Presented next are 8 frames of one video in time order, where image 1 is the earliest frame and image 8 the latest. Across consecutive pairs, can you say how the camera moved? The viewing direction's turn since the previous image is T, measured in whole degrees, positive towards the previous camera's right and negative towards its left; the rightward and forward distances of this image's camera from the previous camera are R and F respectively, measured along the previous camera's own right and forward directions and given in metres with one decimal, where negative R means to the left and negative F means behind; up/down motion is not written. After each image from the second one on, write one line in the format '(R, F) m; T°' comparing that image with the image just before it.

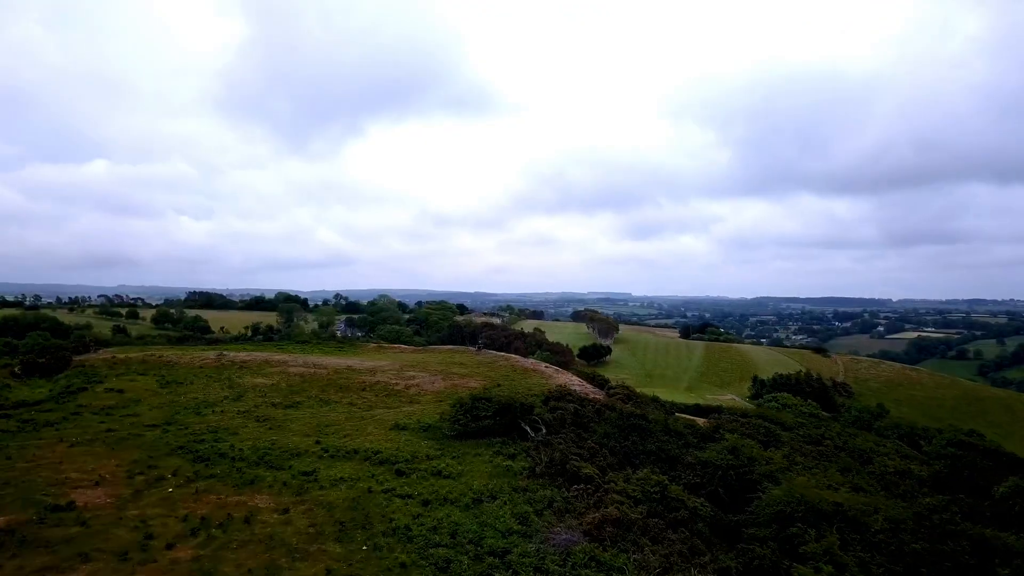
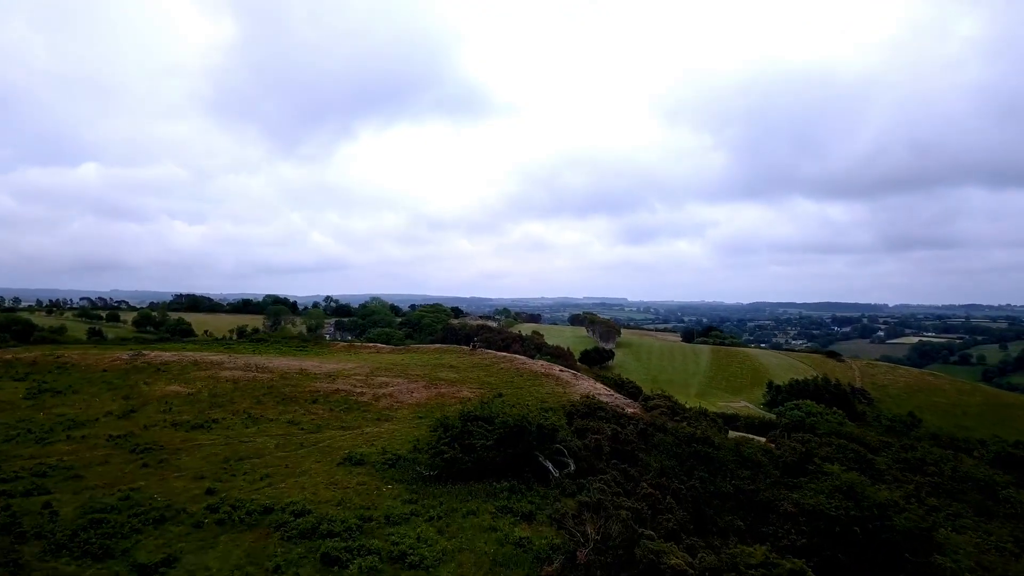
(-0.6, +8.7) m; +1°
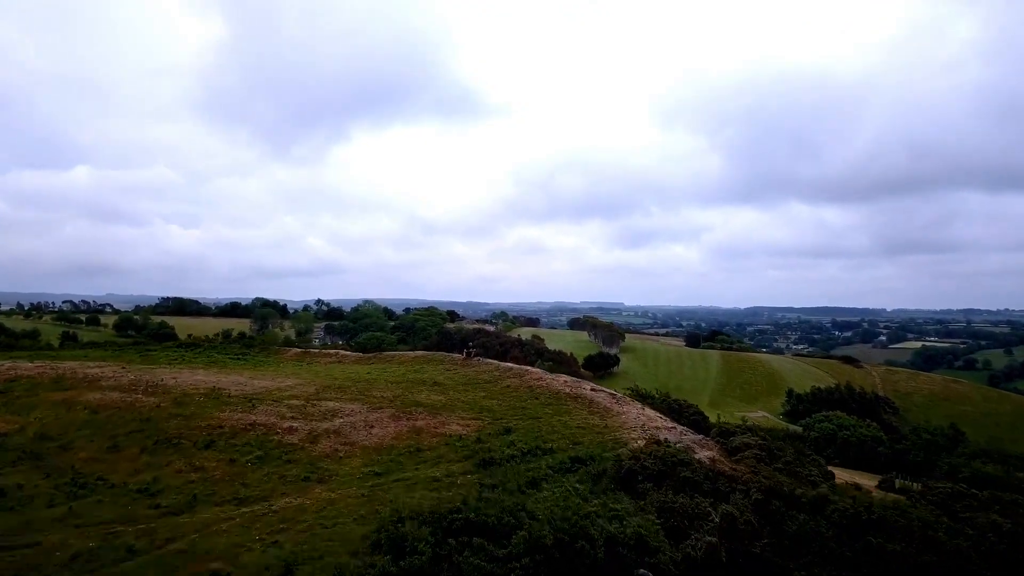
(-0.6, +9.0) m; 0°
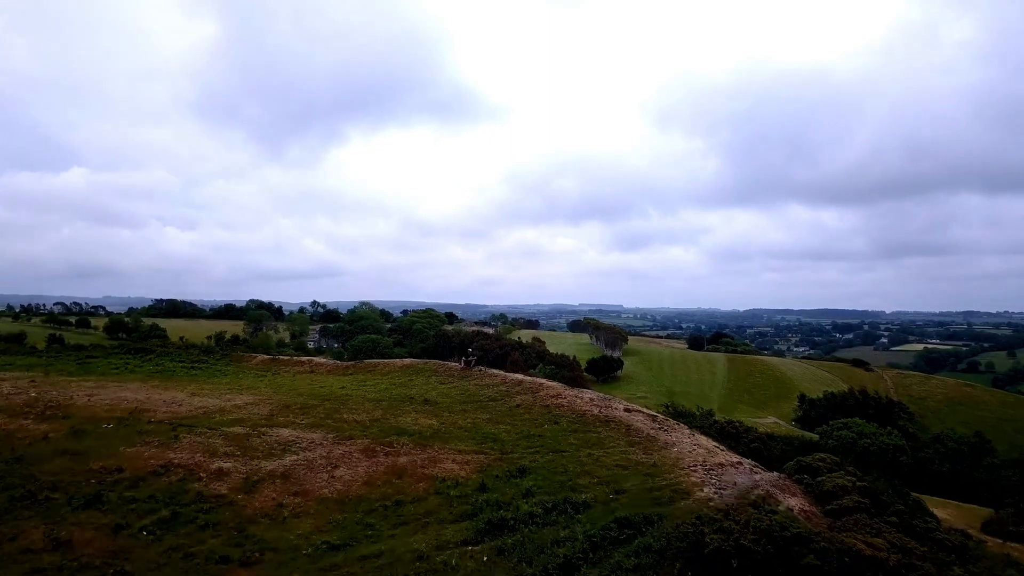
(-0.4, +4.5) m; 0°
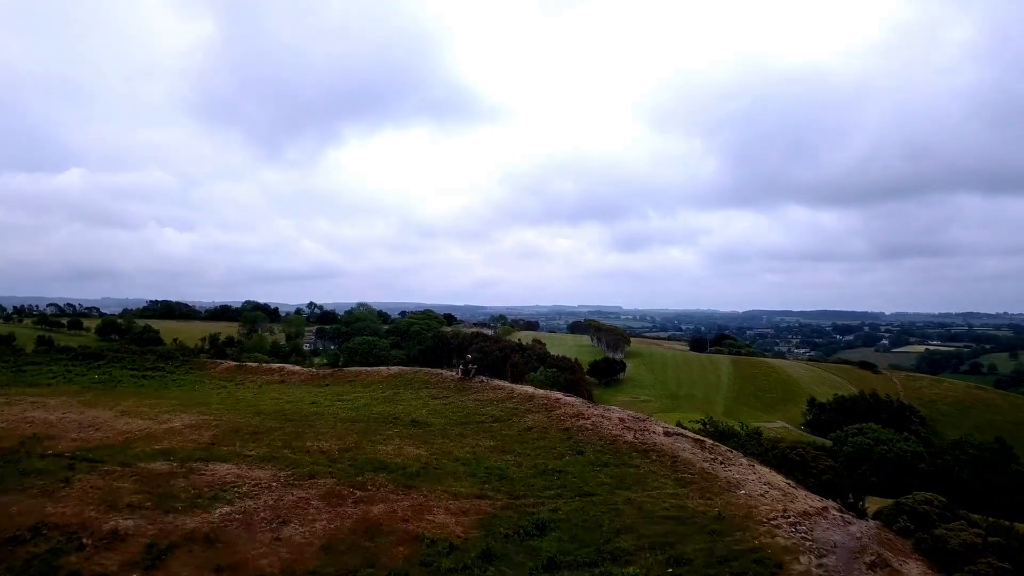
(-0.3, +3.4) m; 0°
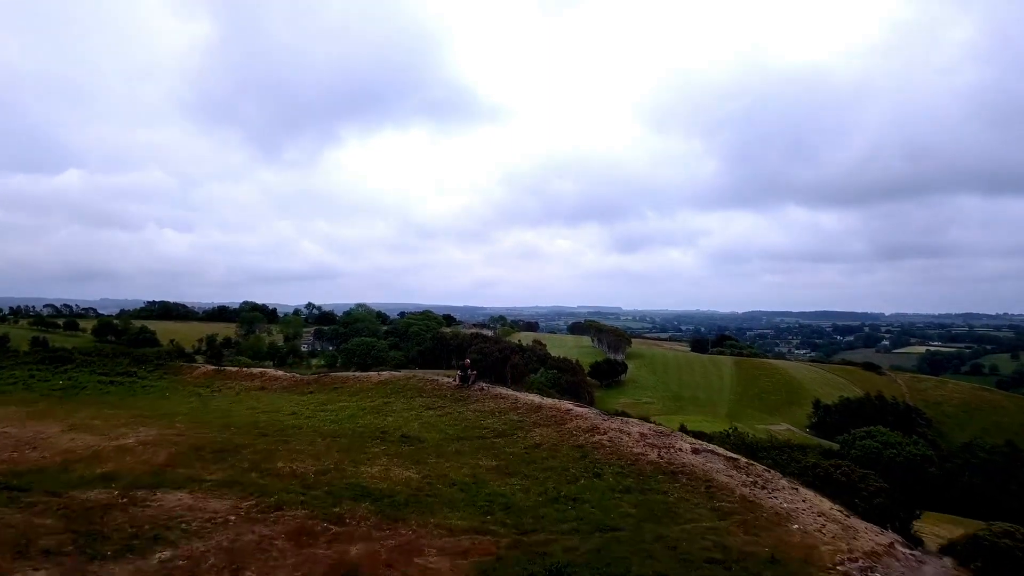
(-0.1, +1.7) m; 0°
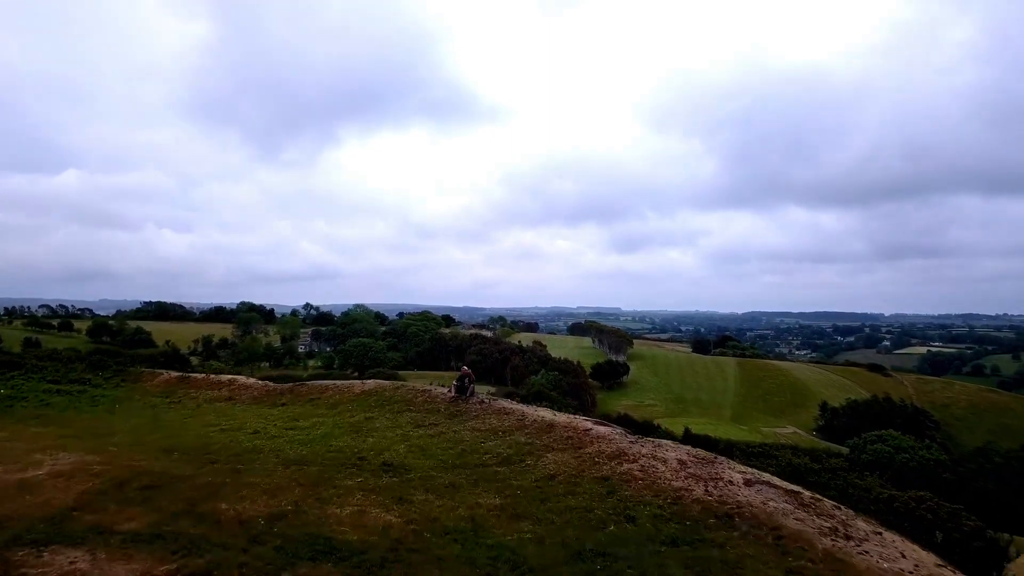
(-0.2, +2.2) m; 0°
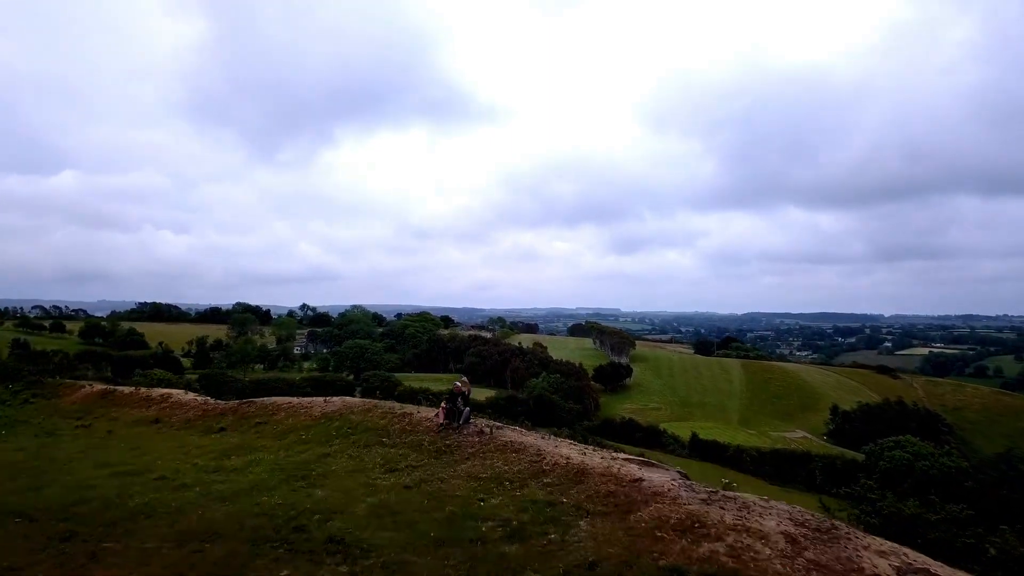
(-0.2, +3.3) m; 0°
